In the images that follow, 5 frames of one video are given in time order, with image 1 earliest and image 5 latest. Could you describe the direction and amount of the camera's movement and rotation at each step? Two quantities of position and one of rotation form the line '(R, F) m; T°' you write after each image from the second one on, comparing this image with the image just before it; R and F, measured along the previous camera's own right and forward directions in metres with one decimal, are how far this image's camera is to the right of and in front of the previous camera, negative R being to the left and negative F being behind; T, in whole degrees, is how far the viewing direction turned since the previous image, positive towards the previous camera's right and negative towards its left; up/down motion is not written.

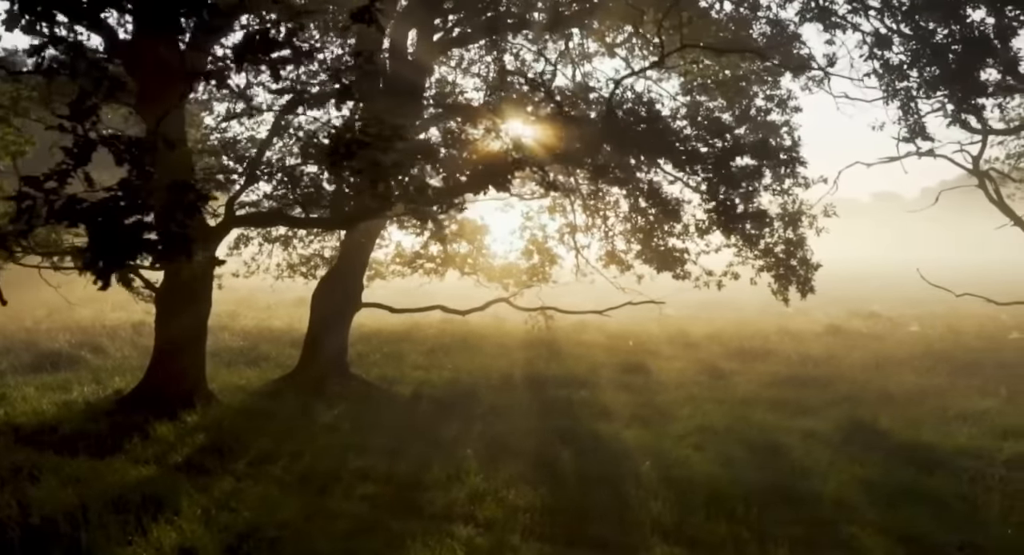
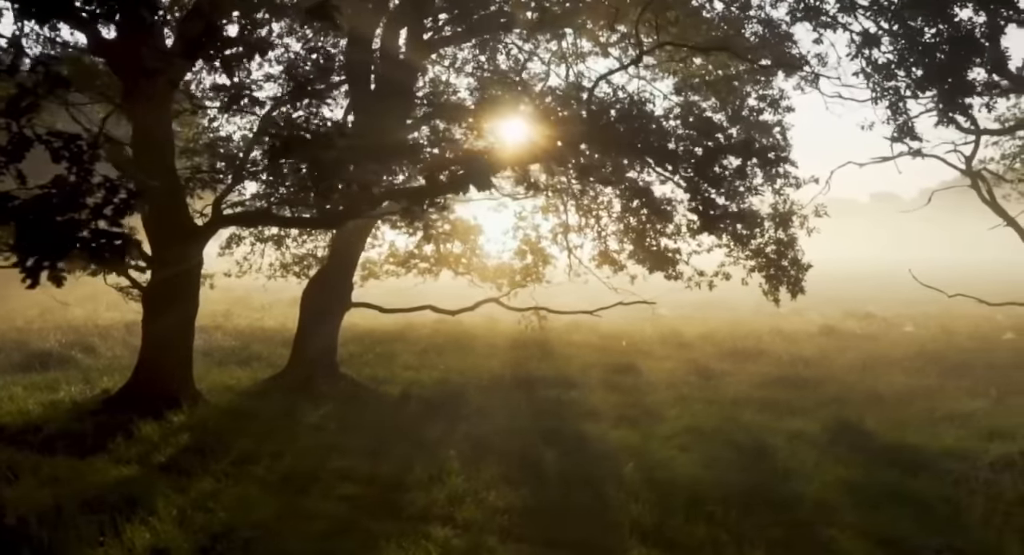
(+0.2, 0.0) m; 0°
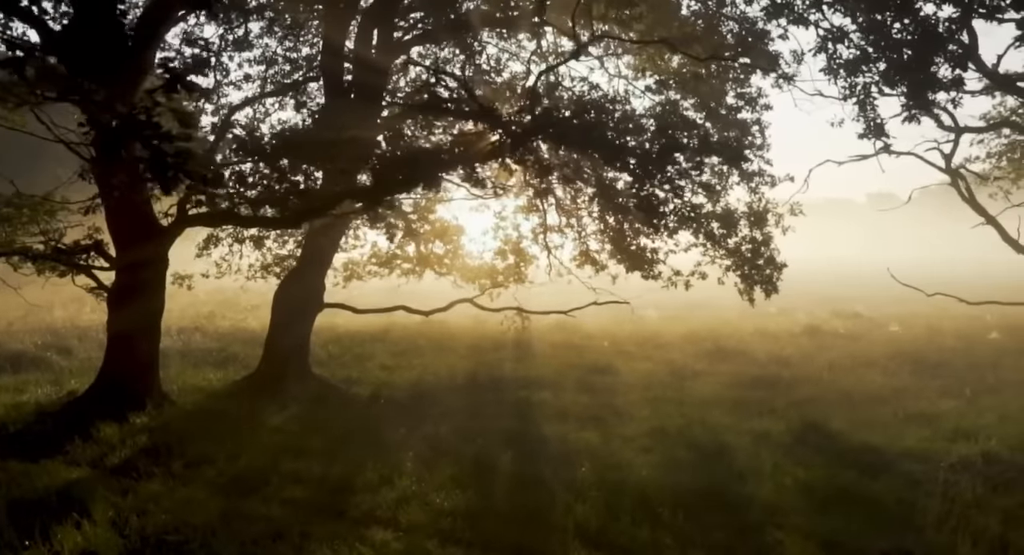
(+0.6, +0.1) m; 0°
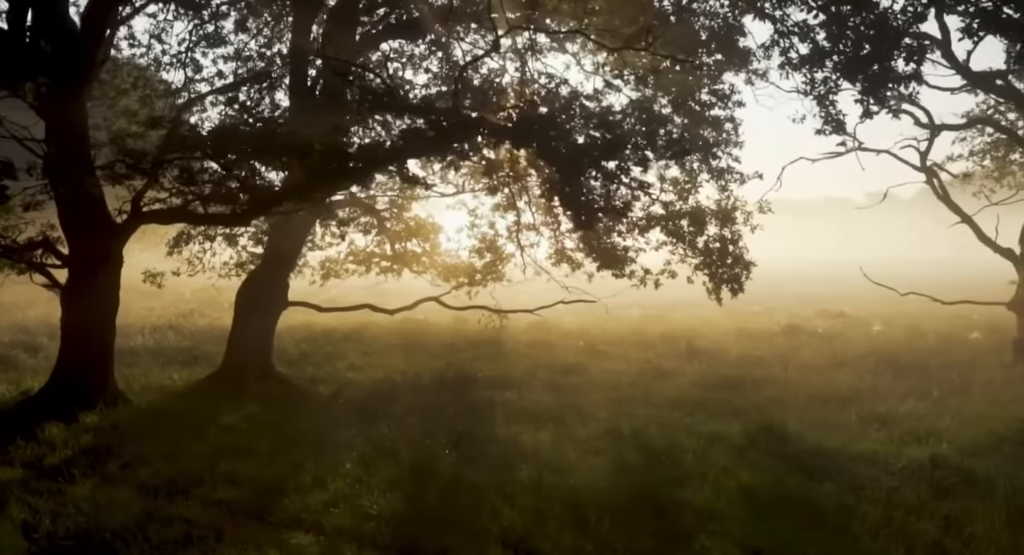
(+0.7, +0.2) m; 0°
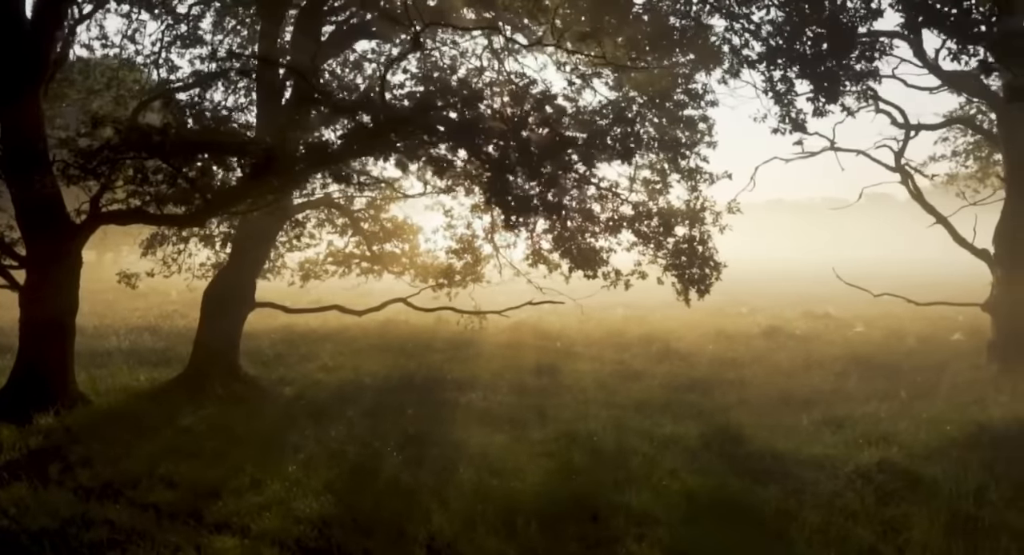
(+0.7, +0.1) m; 0°
